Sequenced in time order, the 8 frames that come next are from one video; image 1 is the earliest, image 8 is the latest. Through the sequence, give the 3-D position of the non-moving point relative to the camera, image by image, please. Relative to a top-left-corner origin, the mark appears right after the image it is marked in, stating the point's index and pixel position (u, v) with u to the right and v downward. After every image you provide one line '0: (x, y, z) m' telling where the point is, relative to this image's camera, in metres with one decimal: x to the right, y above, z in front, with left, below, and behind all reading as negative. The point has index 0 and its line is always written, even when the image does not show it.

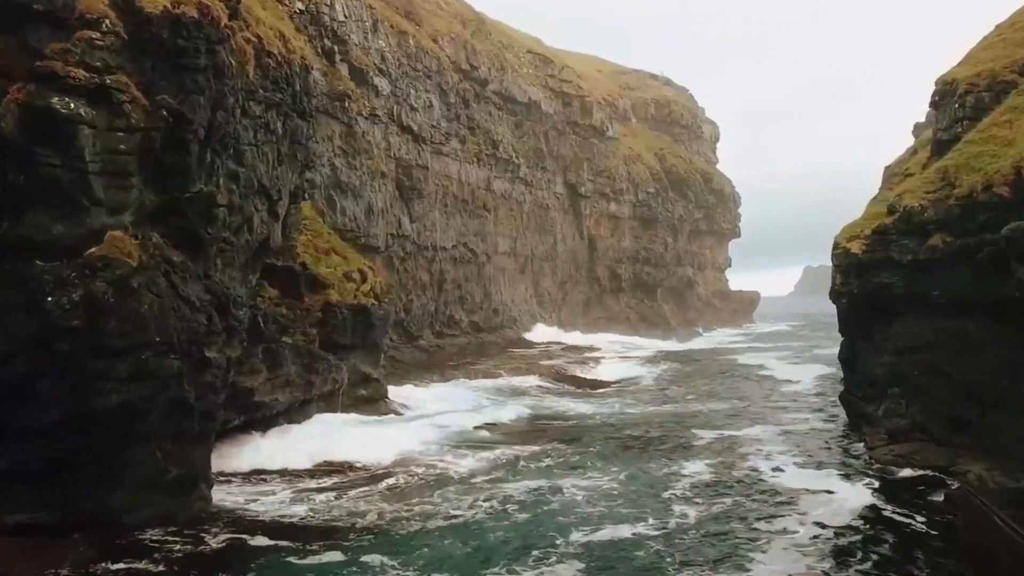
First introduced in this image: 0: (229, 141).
0: (-4.4, +2.3, +16.4) m
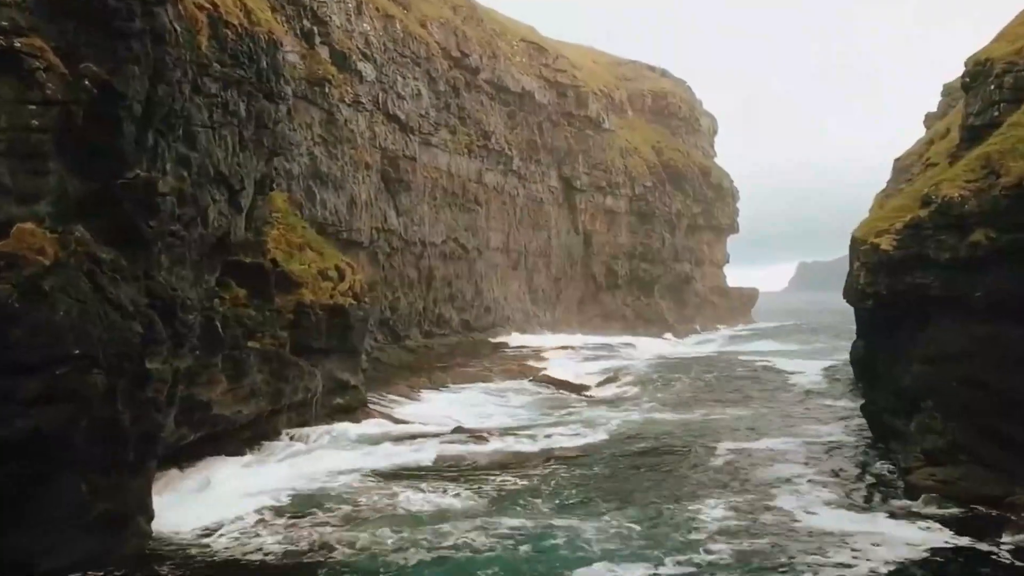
0: (-4.5, +2.2, +14.4) m
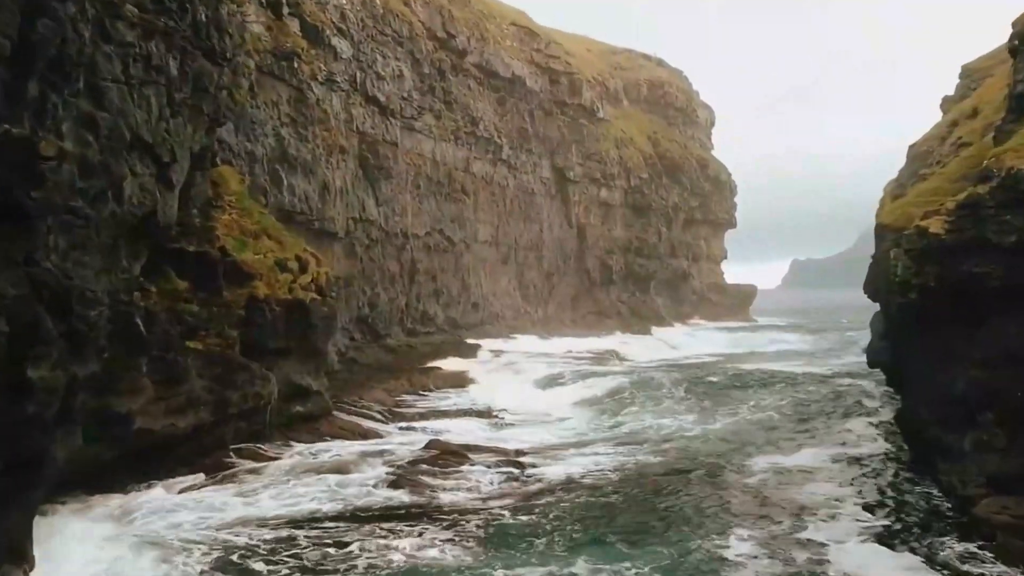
0: (-4.8, +2.4, +11.6) m
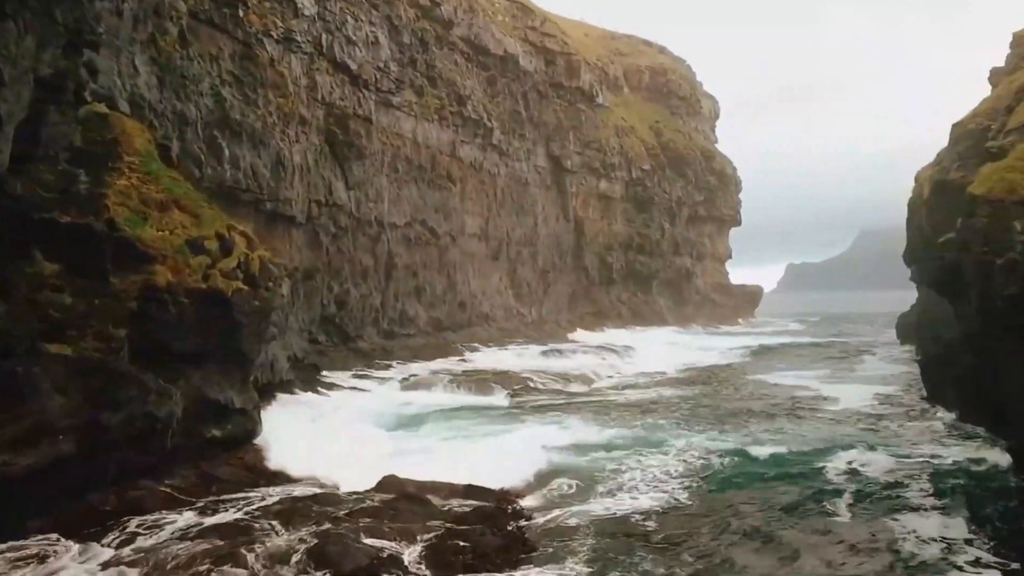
0: (-5.0, +2.6, +7.0) m
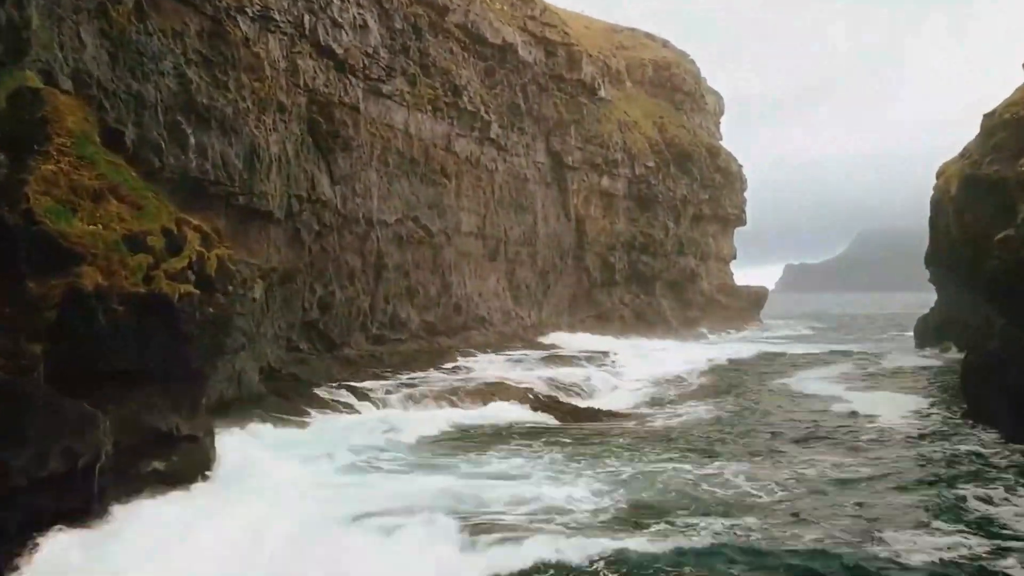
0: (-5.0, +2.5, +4.6) m
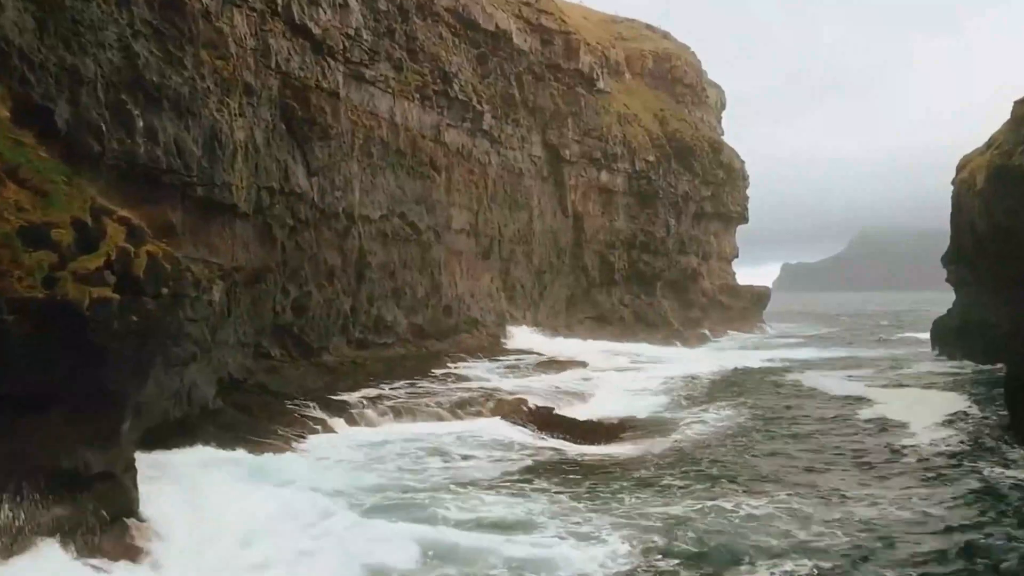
0: (-5.1, +2.5, +2.1) m
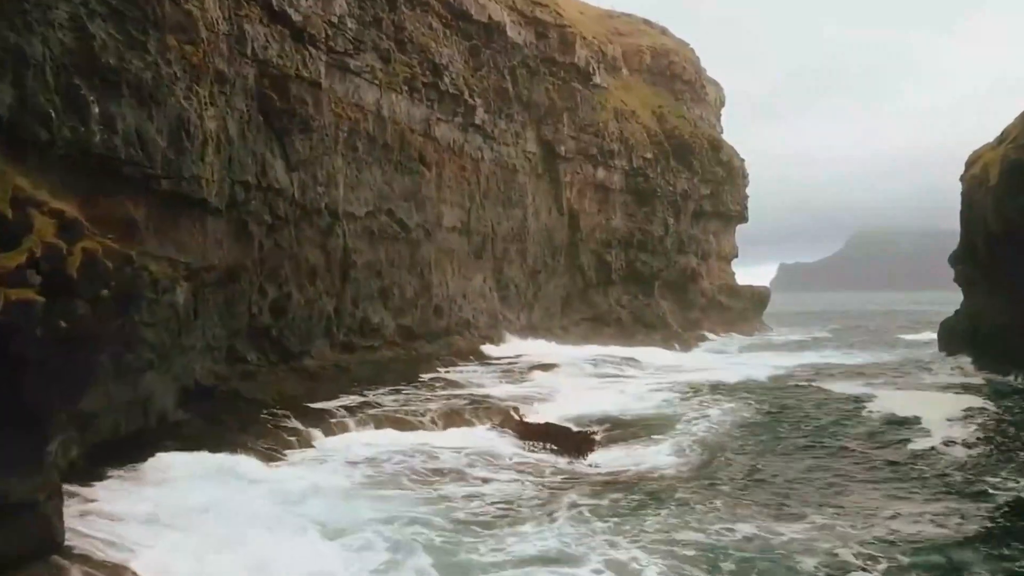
0: (-5.3, +2.5, +0.7) m
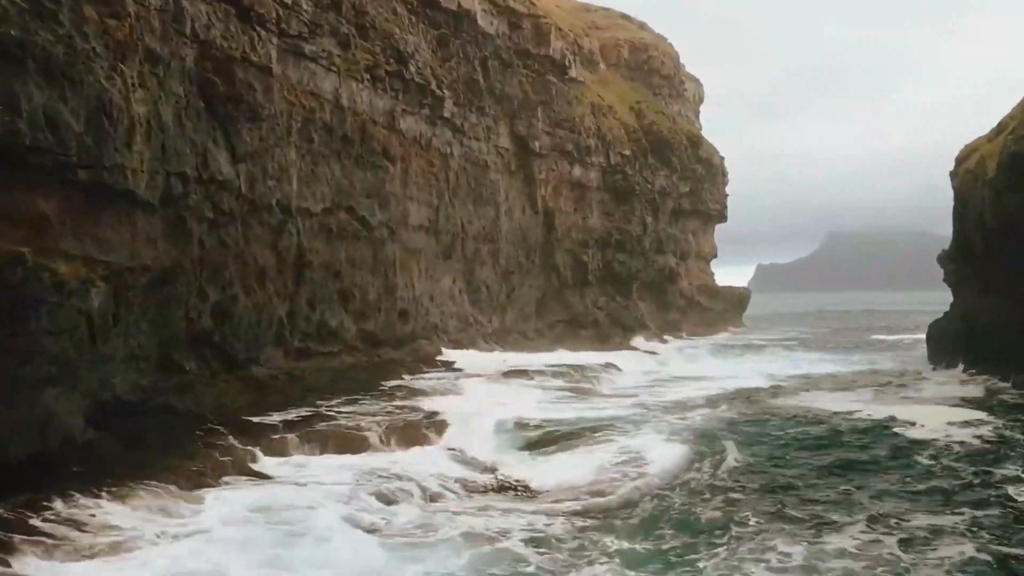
0: (-5.5, +2.4, -1.4) m
